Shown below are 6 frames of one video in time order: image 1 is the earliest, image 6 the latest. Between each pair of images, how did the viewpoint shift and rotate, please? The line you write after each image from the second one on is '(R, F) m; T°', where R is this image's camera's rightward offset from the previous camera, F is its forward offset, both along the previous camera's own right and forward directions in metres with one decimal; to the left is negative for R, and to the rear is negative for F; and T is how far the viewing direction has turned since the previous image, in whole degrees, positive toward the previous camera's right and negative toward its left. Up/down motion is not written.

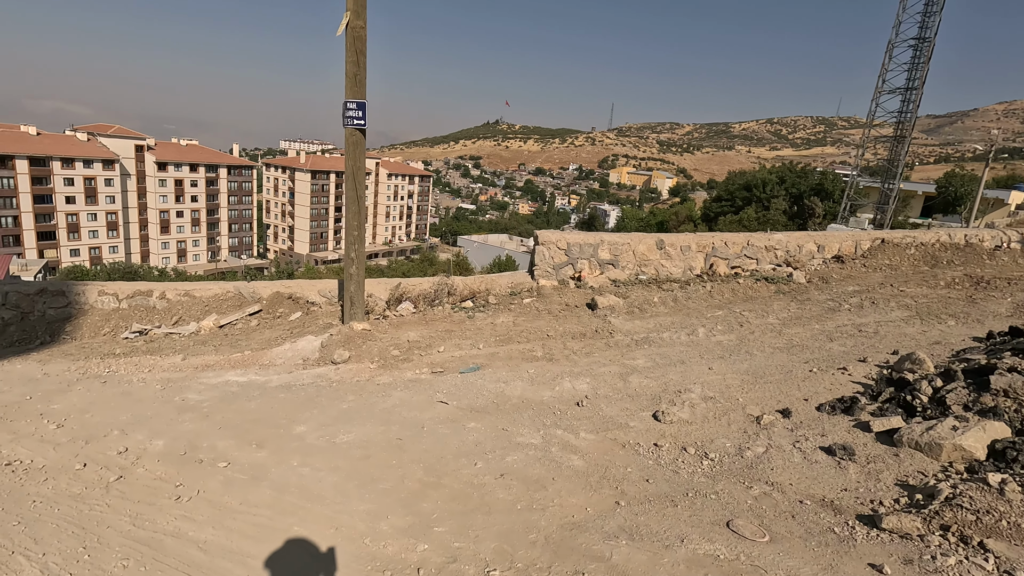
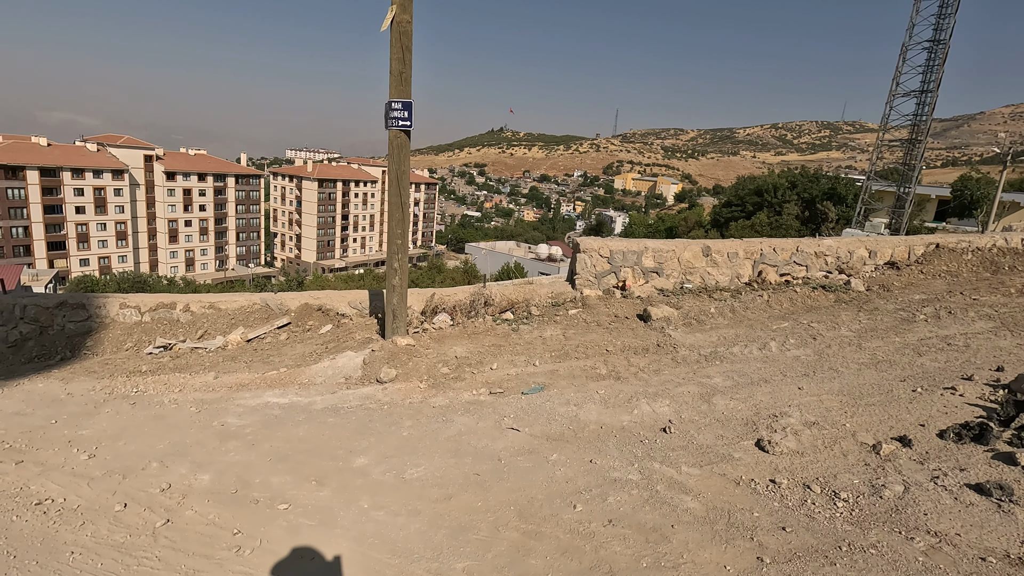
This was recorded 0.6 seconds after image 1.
(-0.4, +0.3) m; -1°
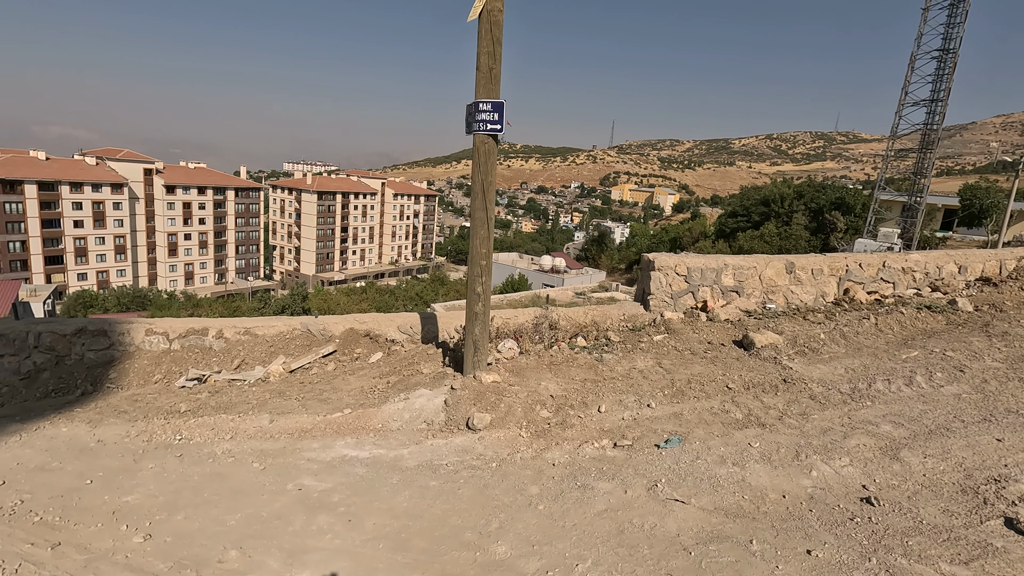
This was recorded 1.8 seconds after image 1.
(-0.8, +0.6) m; 0°
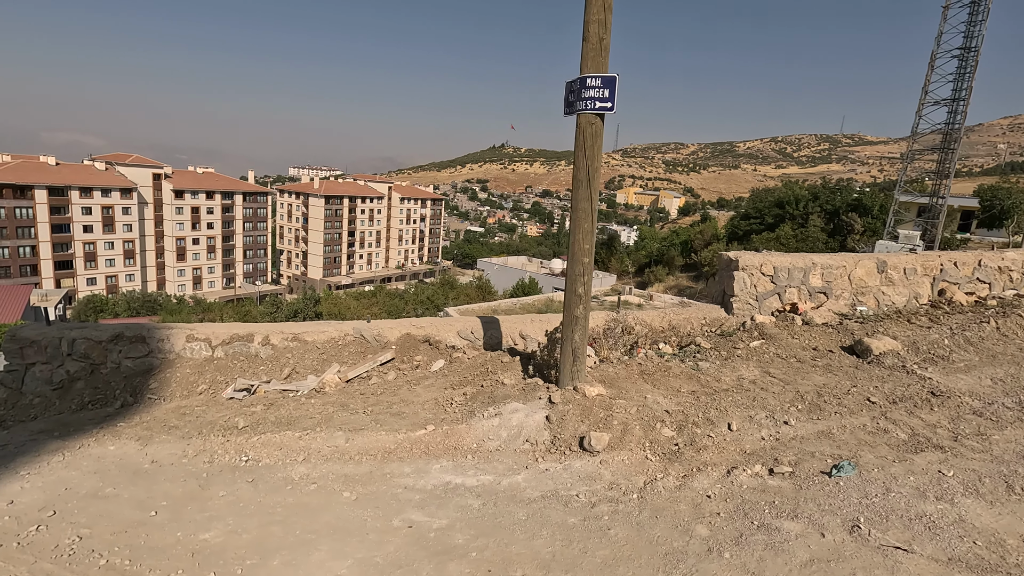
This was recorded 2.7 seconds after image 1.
(-0.7, +0.5) m; 0°
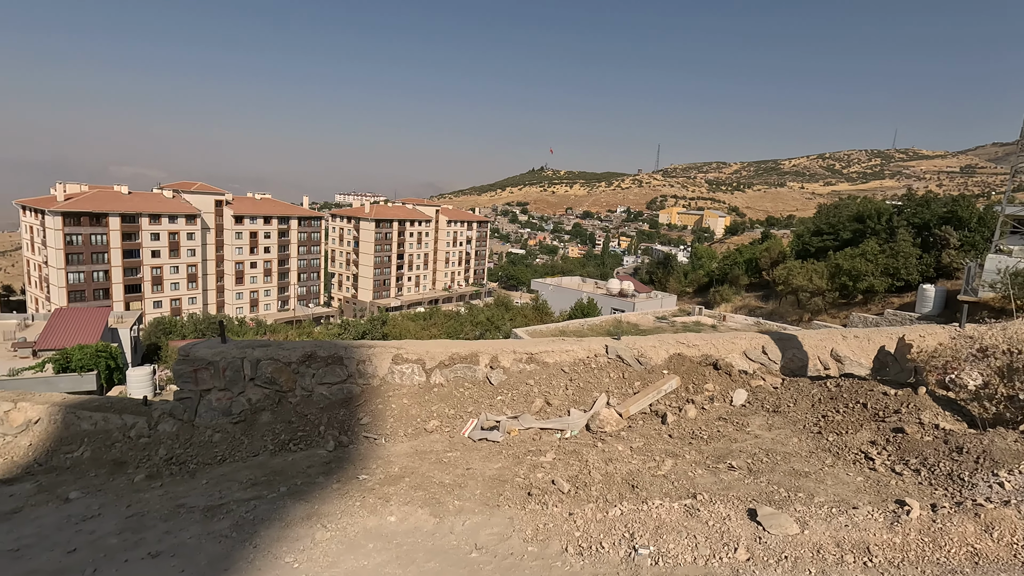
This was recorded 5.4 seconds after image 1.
(-2.2, +1.3) m; -4°
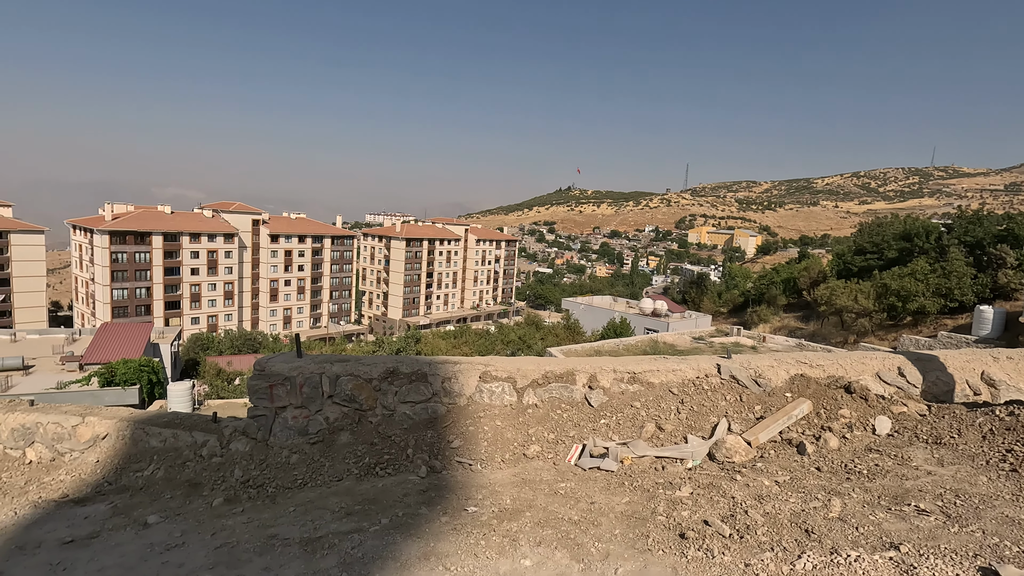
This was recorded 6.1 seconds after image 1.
(-0.6, +0.3) m; -3°
